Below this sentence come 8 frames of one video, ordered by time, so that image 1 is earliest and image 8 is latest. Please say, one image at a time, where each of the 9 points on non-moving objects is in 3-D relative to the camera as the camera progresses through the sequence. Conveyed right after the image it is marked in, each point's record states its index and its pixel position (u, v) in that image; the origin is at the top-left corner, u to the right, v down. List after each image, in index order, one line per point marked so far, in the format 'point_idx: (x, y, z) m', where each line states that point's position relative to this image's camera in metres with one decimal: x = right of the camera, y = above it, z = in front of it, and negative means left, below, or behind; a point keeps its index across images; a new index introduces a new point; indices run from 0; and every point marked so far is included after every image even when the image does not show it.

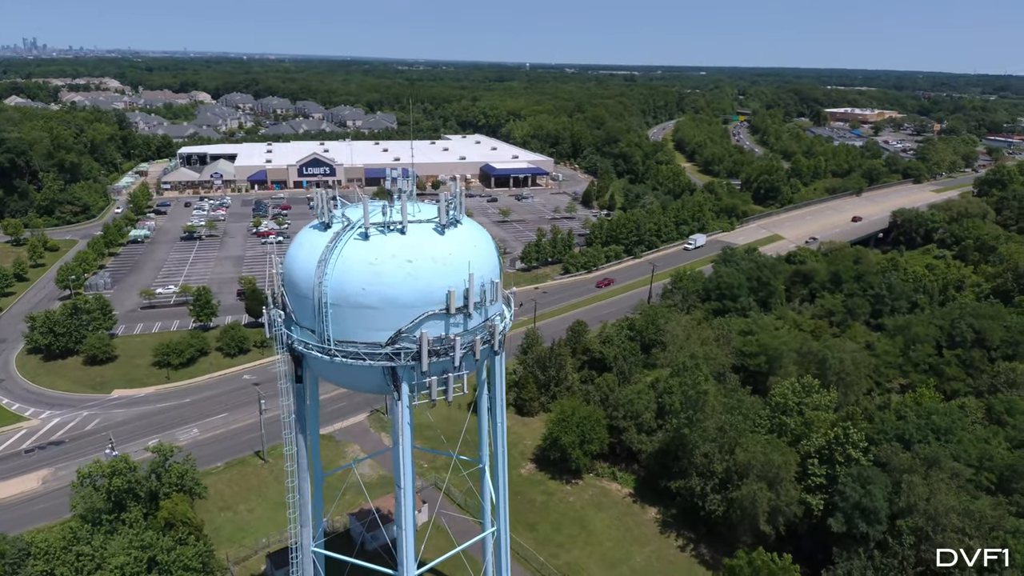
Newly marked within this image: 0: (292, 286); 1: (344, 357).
0: (-4.3, +0.1, +13.0) m
1: (-3.2, -1.3, +12.5) m
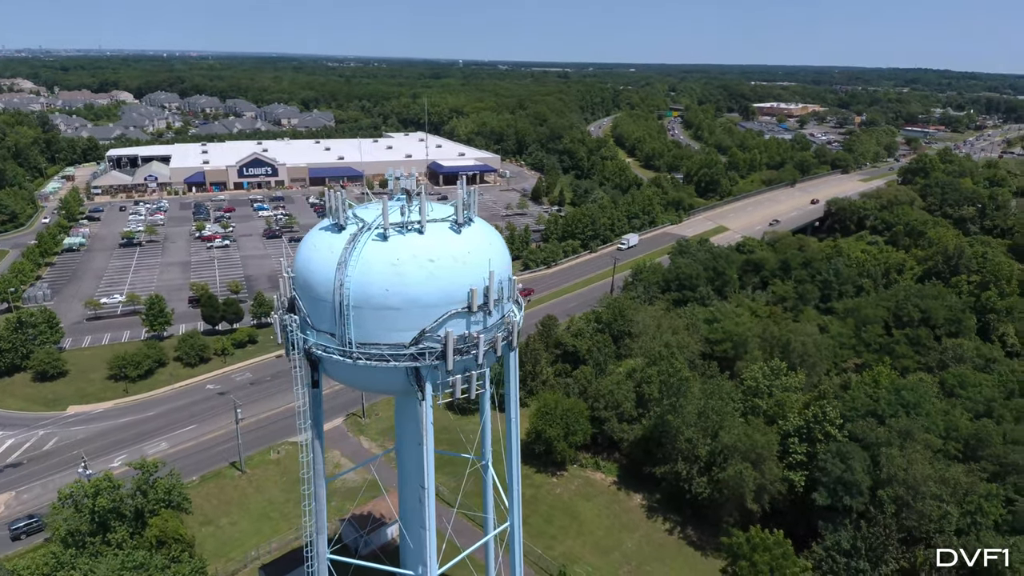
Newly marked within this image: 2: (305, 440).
0: (-4.0, 0.0, +12.7) m
1: (-2.7, -1.4, +12.4) m
2: (-4.2, -3.1, +13.4) m
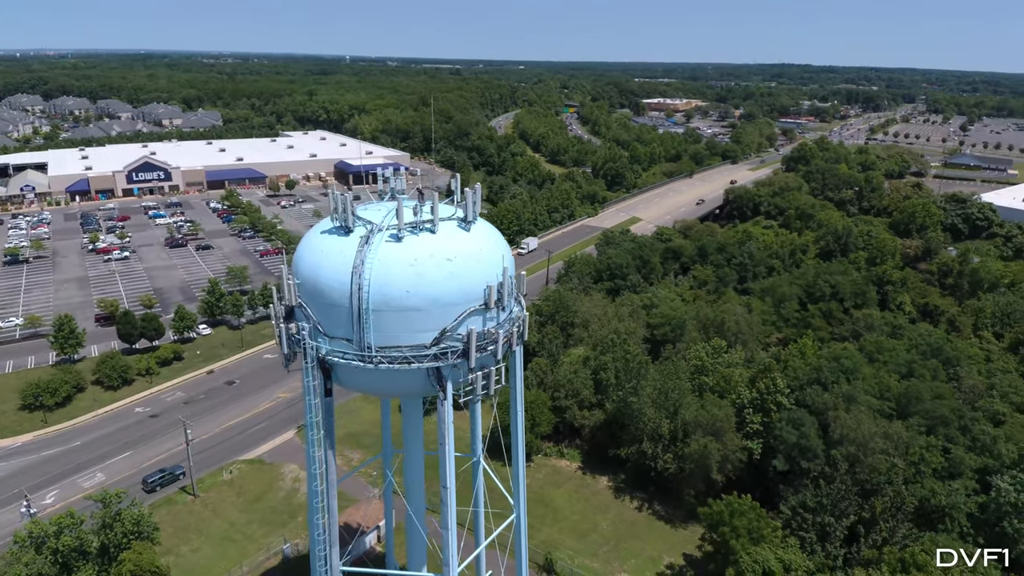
0: (-3.6, -0.1, +12.3) m
1: (-2.3, -1.4, +12.2) m
2: (-3.9, -3.2, +13.0) m
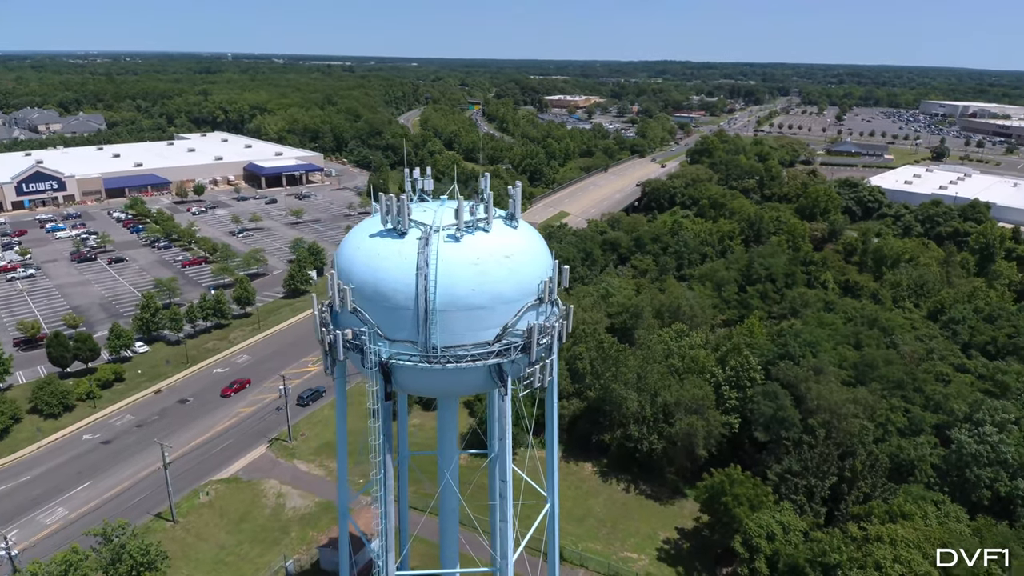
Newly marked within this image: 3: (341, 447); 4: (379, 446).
0: (-2.5, -0.1, +12.2) m
1: (-1.1, -1.4, +12.3) m
2: (-2.7, -3.3, +12.9) m
3: (-4.0, -3.6, +15.4) m
4: (-2.7, -3.0, +12.8) m
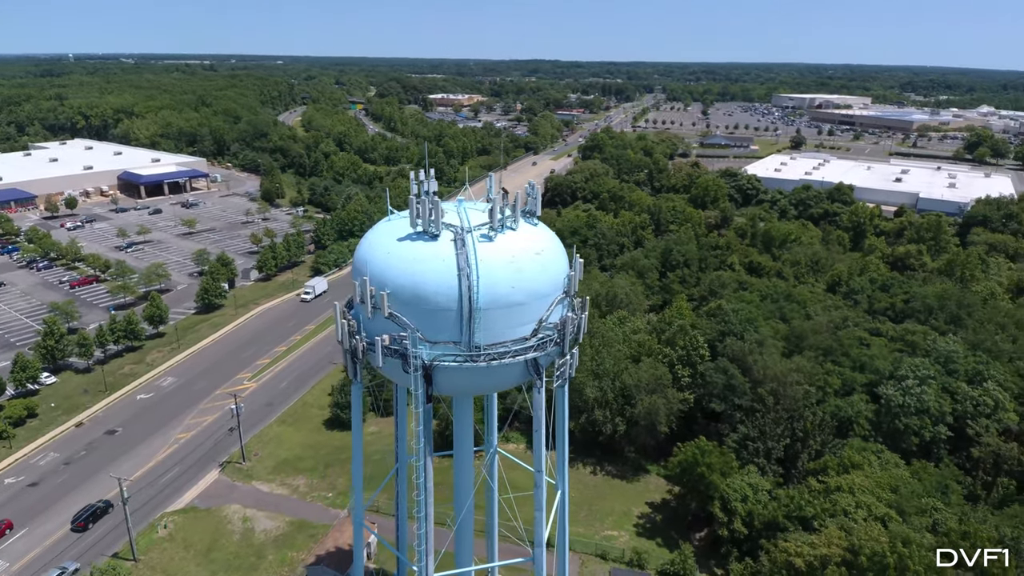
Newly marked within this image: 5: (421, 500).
0: (-1.8, -0.2, +12.2) m
1: (-0.3, -1.4, +12.6) m
2: (-1.8, -3.4, +12.9) m
3: (-3.6, -3.7, +15.1) m
4: (-1.8, -3.1, +12.8) m
5: (-1.8, -4.2, +13.1) m
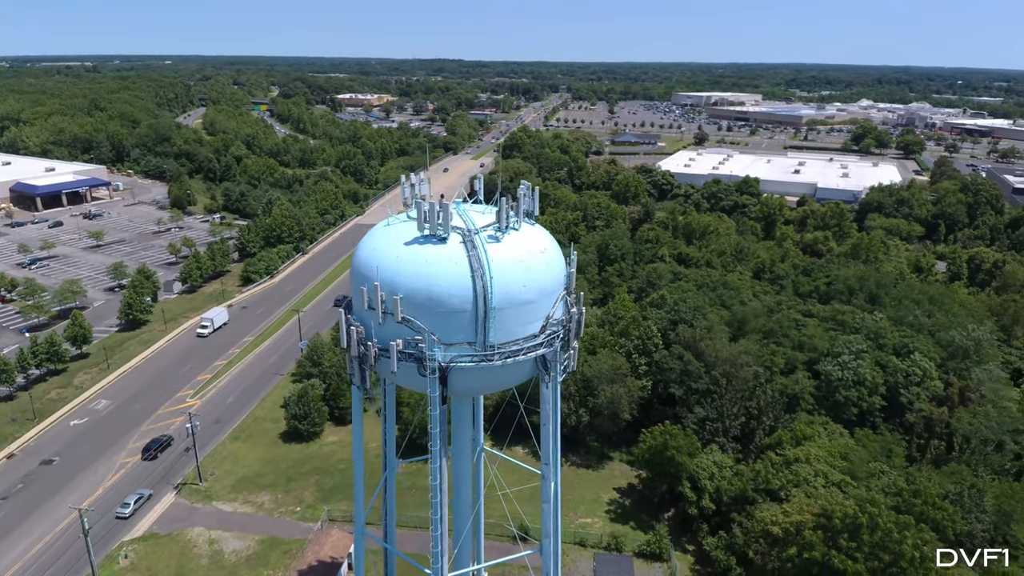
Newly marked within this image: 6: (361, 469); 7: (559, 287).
0: (-1.5, -0.3, +12.3) m
1: (0.0, -1.4, +12.8) m
2: (-1.5, -3.4, +13.0) m
3: (-3.5, -3.9, +14.9) m
4: (-1.5, -3.2, +12.9) m
5: (-1.5, -4.3, +13.2) m
6: (-3.4, -4.1, +15.0) m
7: (+0.9, 0.0, +13.6) m
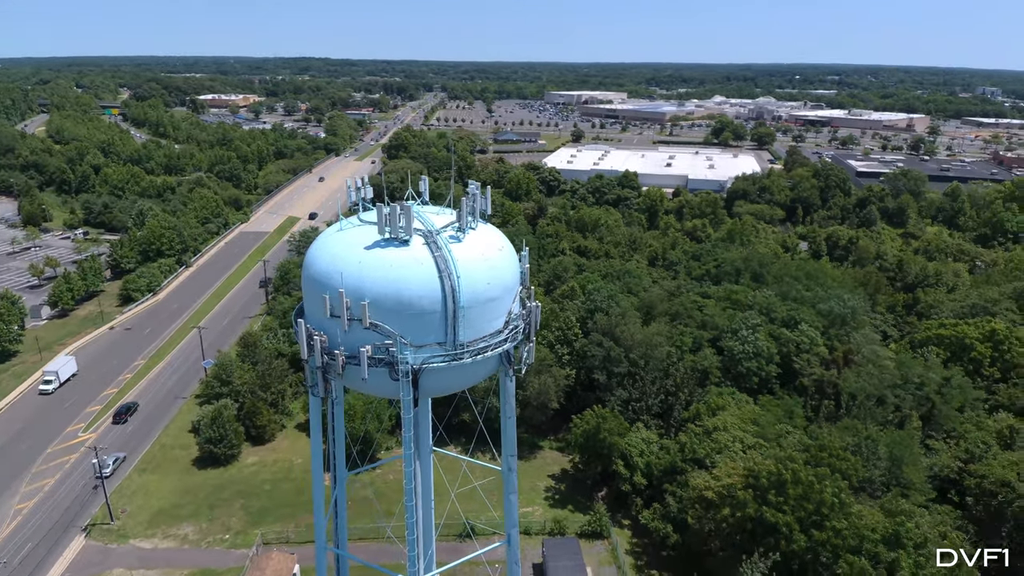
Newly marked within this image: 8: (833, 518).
0: (-2.1, -0.3, +12.3) m
1: (-0.7, -1.3, +13.1) m
2: (-2.0, -3.5, +13.0) m
3: (-4.3, -4.1, +14.6) m
4: (-2.0, -3.2, +12.9) m
5: (-2.0, -4.3, +13.2) m
6: (-4.2, -4.3, +14.7) m
7: (+0.1, +0.1, +14.0) m
8: (+8.7, -6.2, +17.9) m
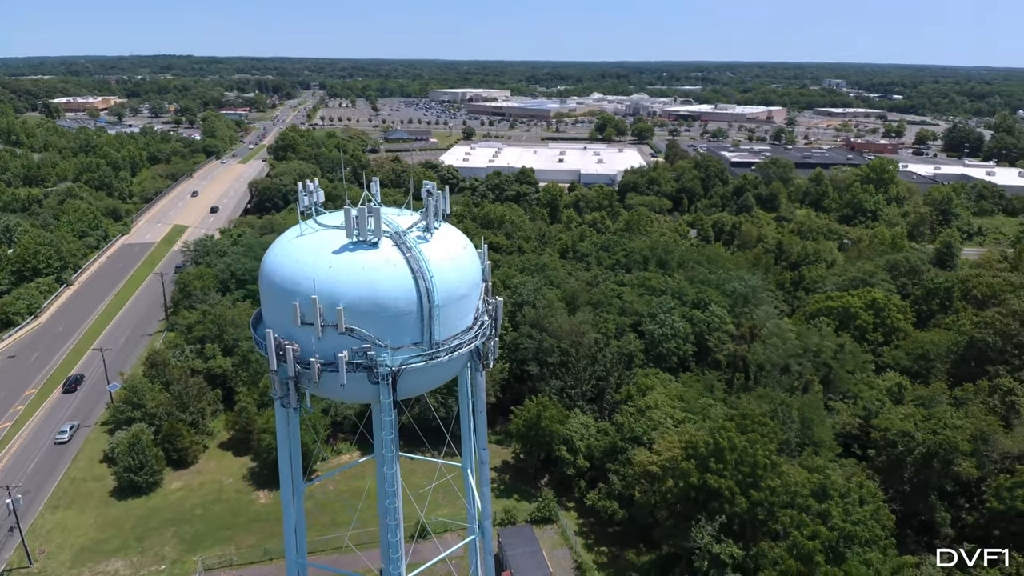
0: (-2.5, -0.4, +12.3) m
1: (-1.2, -1.3, +13.3) m
2: (-2.4, -3.5, +13.0) m
3: (-4.8, -4.2, +14.2) m
4: (-2.4, -3.3, +12.9) m
5: (-2.4, -4.3, +13.2) m
6: (-4.8, -4.5, +14.3) m
7: (-0.7, +0.2, +14.3) m
8: (+7.6, -5.7, +19.6) m
